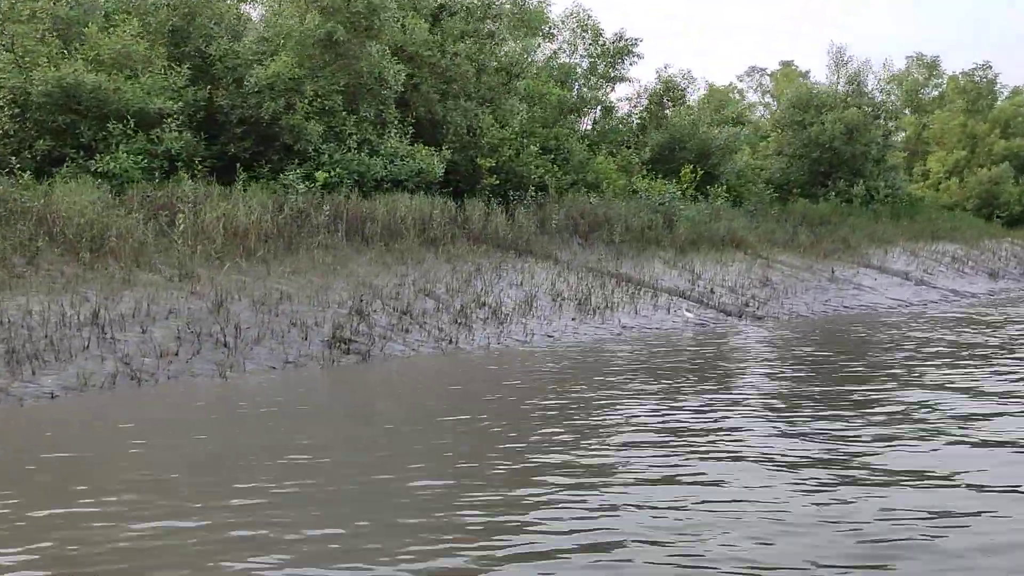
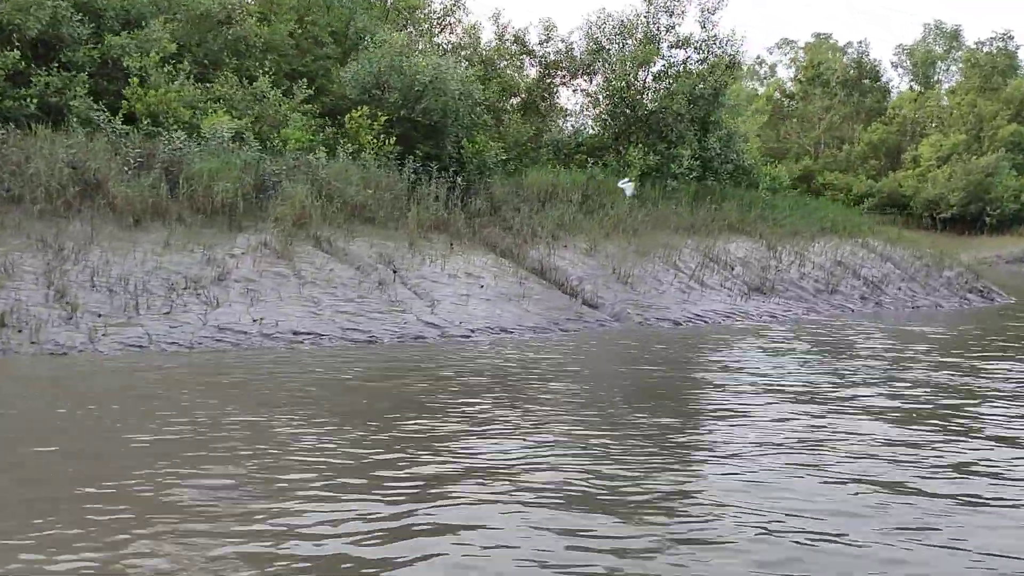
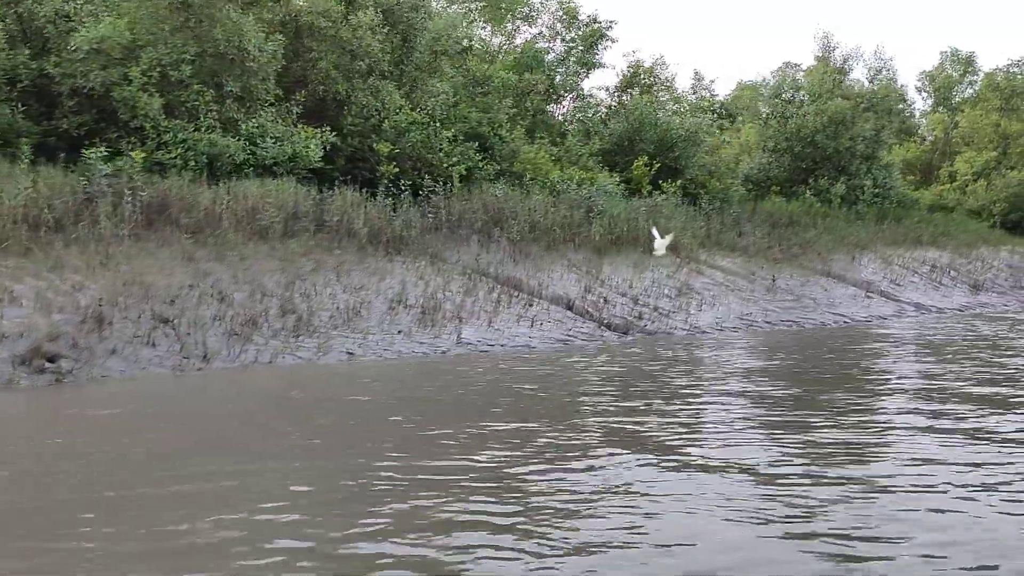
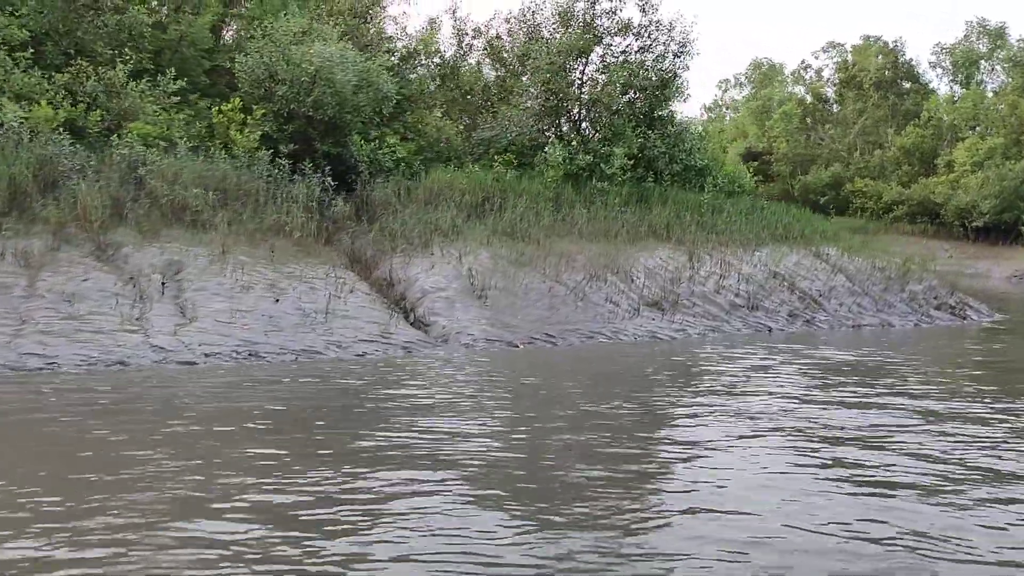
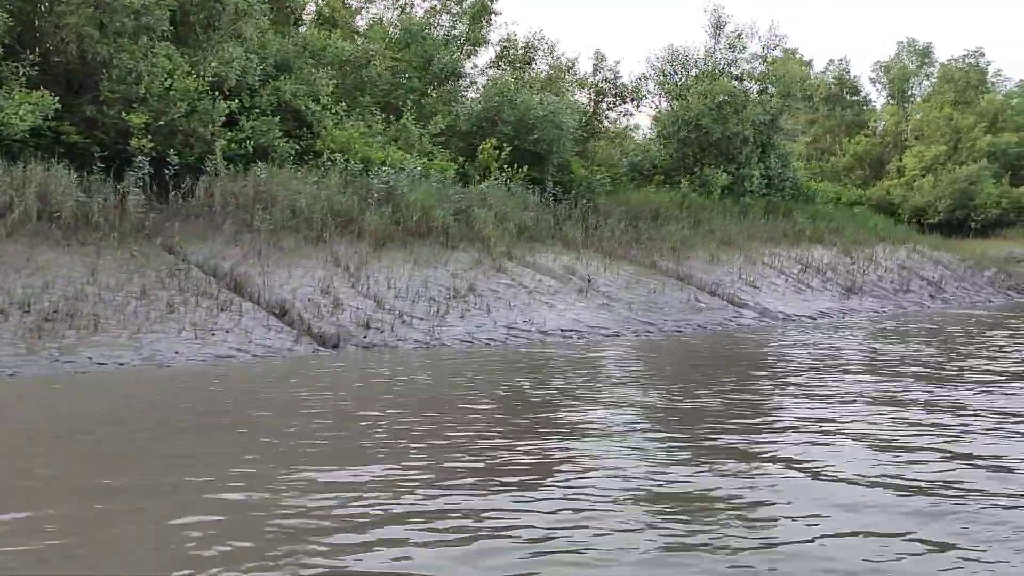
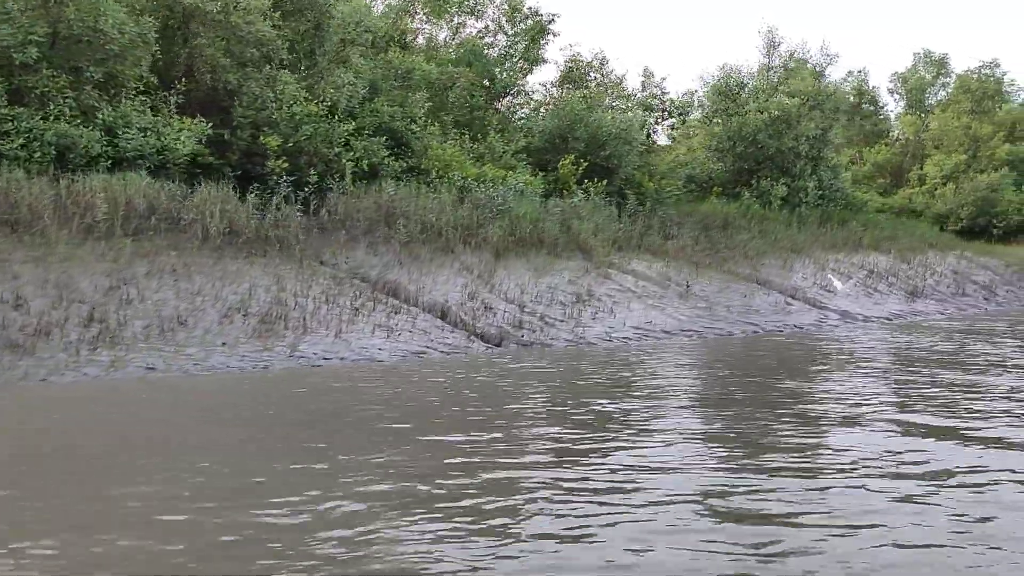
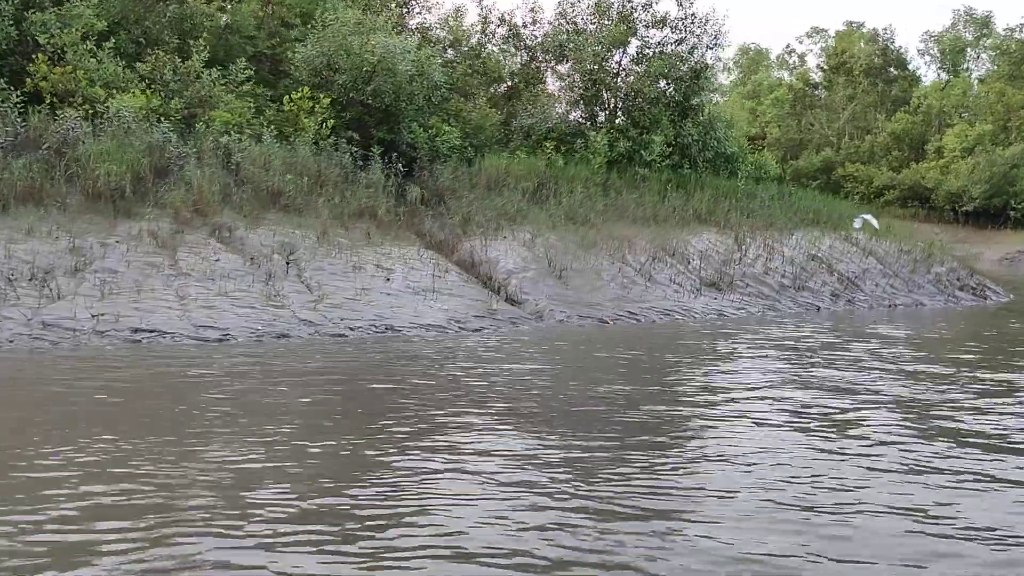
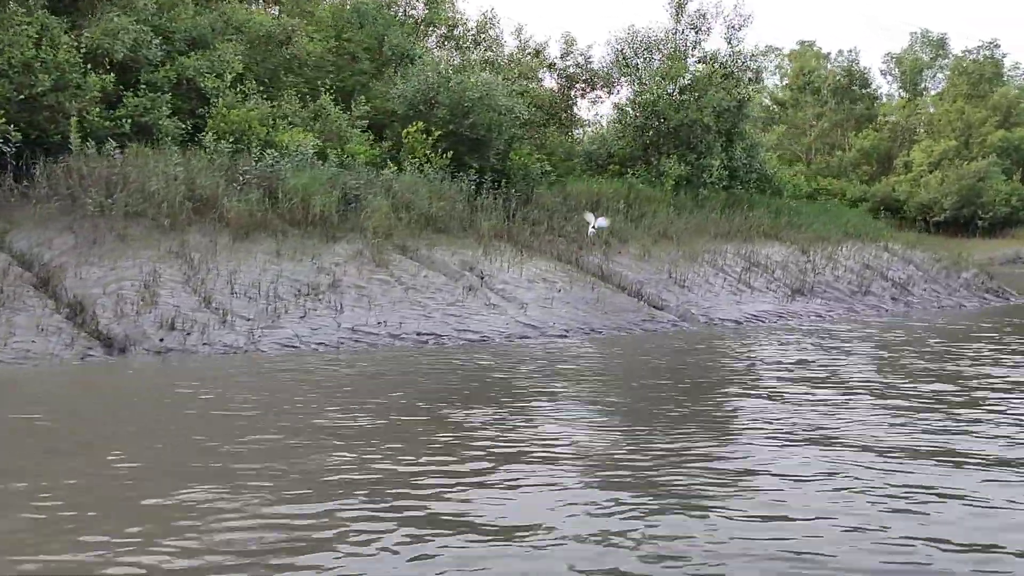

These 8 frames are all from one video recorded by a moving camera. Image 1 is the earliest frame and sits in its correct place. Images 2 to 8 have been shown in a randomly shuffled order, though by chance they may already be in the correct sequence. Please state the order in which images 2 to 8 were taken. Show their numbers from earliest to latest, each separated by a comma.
3, 6, 5, 8, 2, 7, 4
